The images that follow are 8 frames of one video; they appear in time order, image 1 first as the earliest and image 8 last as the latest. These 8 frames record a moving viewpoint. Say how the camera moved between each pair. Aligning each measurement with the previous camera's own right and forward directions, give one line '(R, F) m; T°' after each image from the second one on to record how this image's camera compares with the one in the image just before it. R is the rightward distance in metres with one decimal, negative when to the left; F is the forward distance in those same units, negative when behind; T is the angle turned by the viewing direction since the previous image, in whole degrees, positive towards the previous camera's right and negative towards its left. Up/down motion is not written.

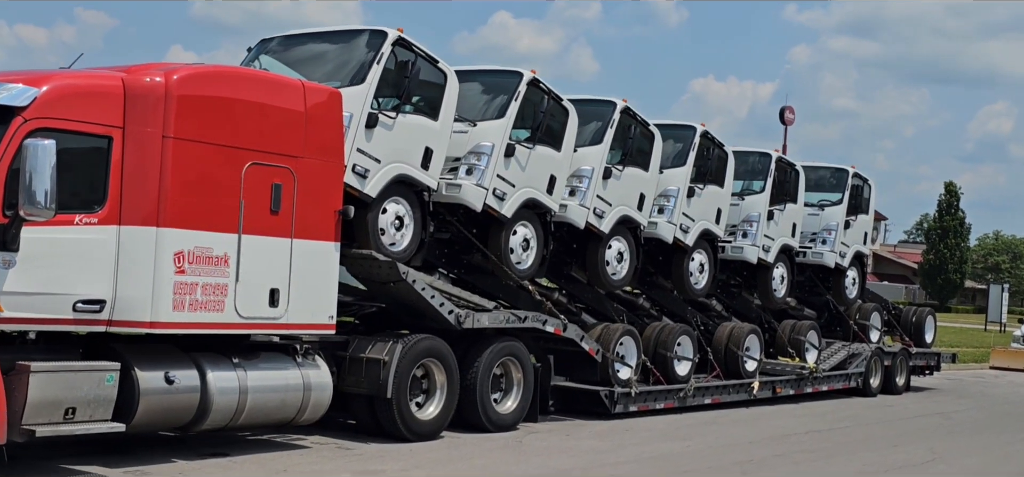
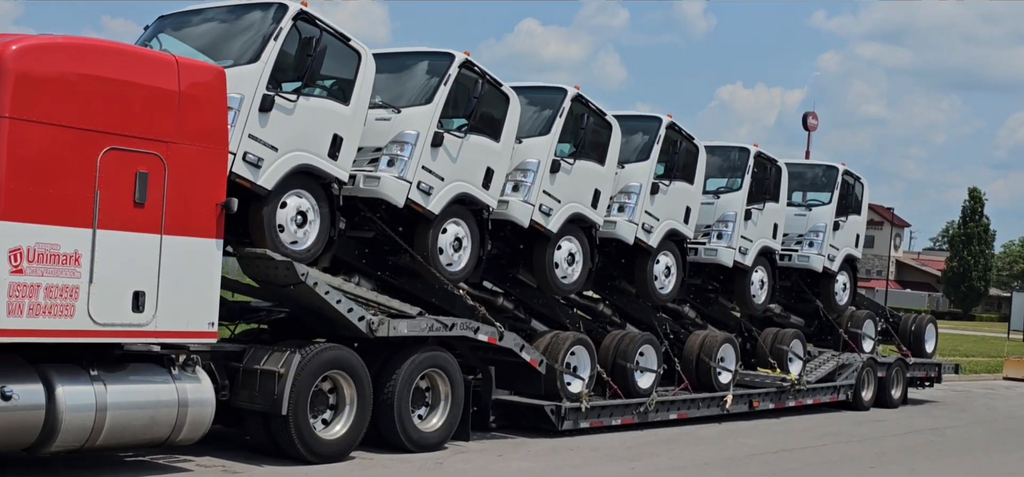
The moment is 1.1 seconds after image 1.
(+0.7, +1.1) m; -1°
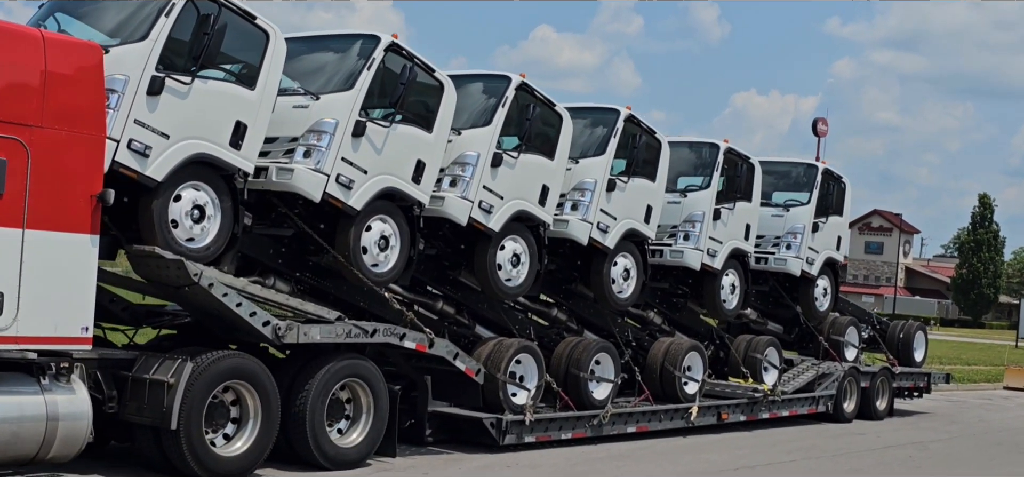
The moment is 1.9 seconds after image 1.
(+0.5, +0.8) m; -1°
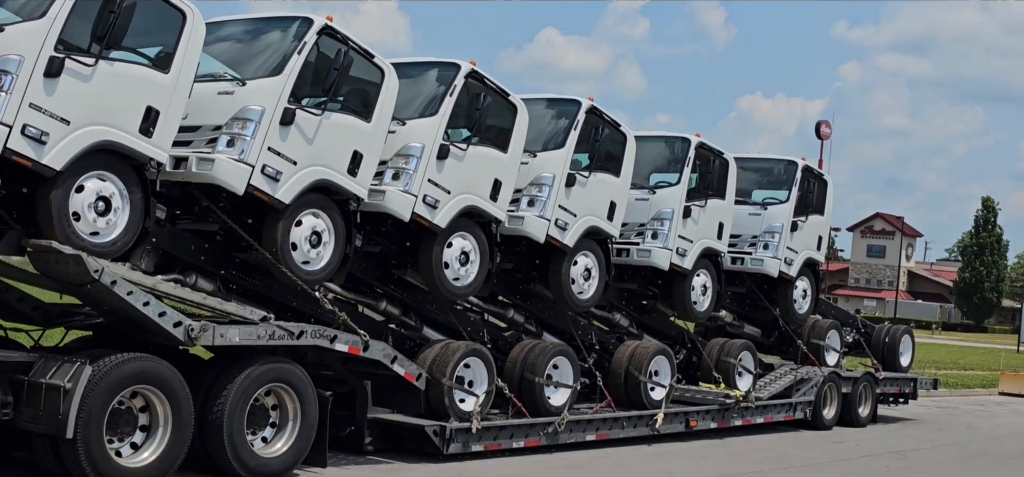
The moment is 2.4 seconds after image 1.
(+0.4, +0.6) m; 0°
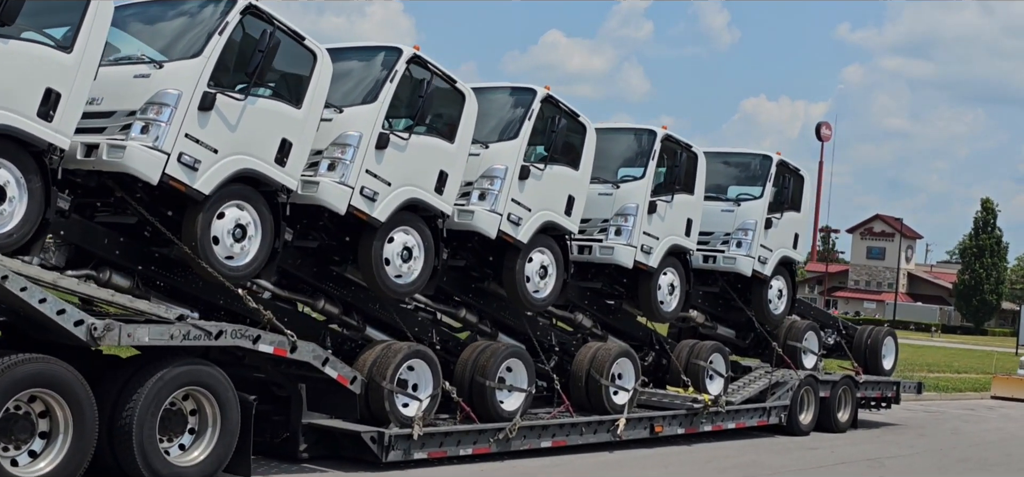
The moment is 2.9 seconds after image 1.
(+0.4, +0.5) m; 0°
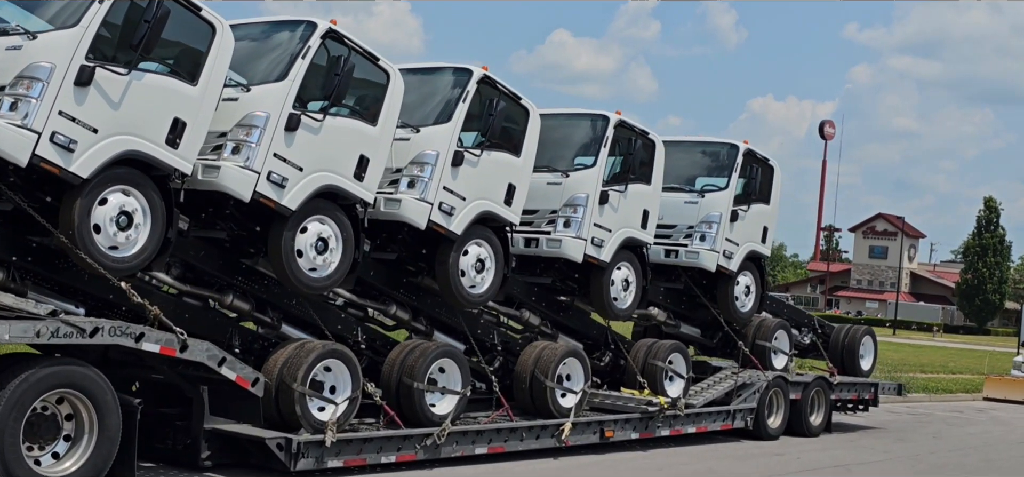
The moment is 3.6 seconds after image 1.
(+0.5, +0.7) m; 0°
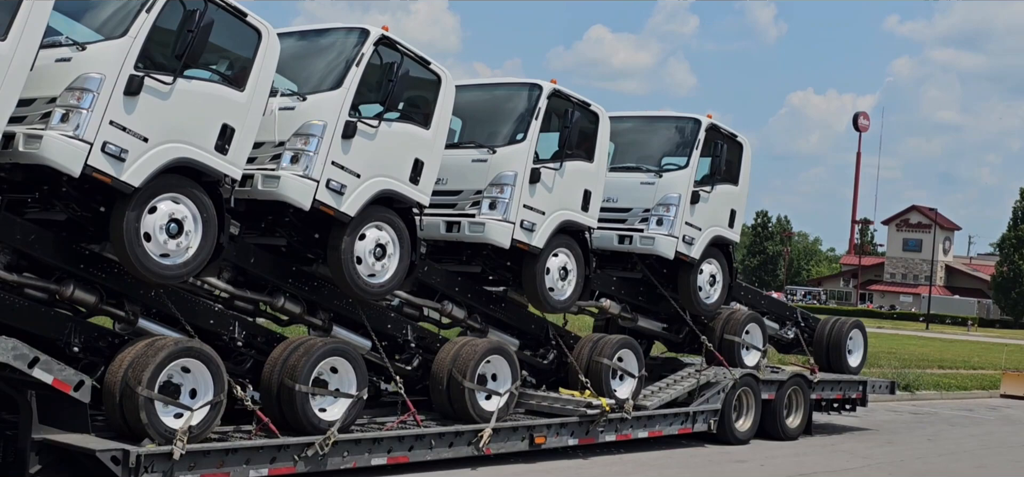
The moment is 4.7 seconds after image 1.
(+0.8, +1.2) m; -2°
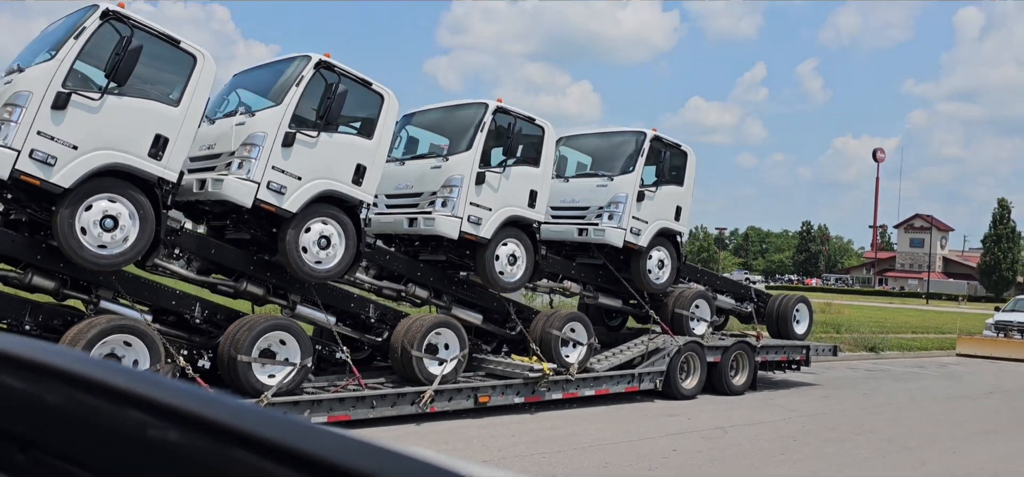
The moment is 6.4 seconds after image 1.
(+2.4, -0.9) m; -11°
